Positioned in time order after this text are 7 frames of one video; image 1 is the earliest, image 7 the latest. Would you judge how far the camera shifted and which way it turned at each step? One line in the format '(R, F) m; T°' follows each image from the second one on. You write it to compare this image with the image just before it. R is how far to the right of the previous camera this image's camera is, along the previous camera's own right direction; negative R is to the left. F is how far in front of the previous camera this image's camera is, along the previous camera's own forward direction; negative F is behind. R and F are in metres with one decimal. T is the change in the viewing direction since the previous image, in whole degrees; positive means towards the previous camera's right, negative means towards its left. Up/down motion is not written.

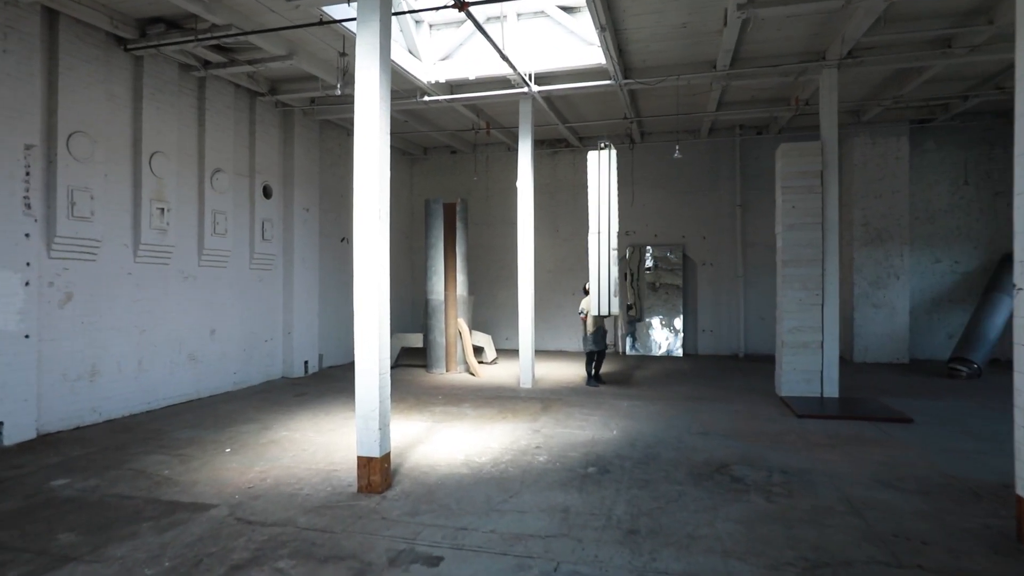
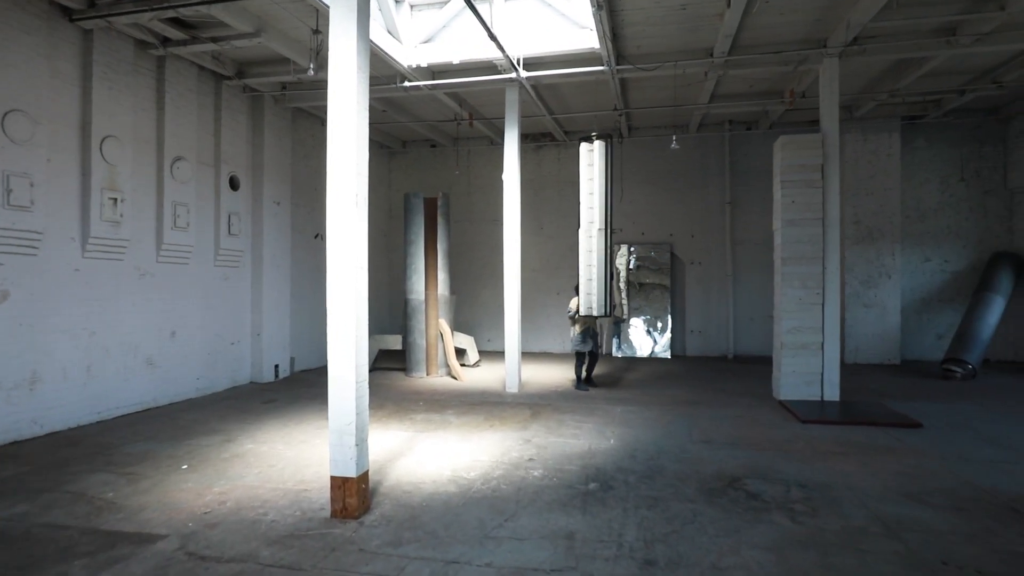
(-0.1, +0.4) m; +2°
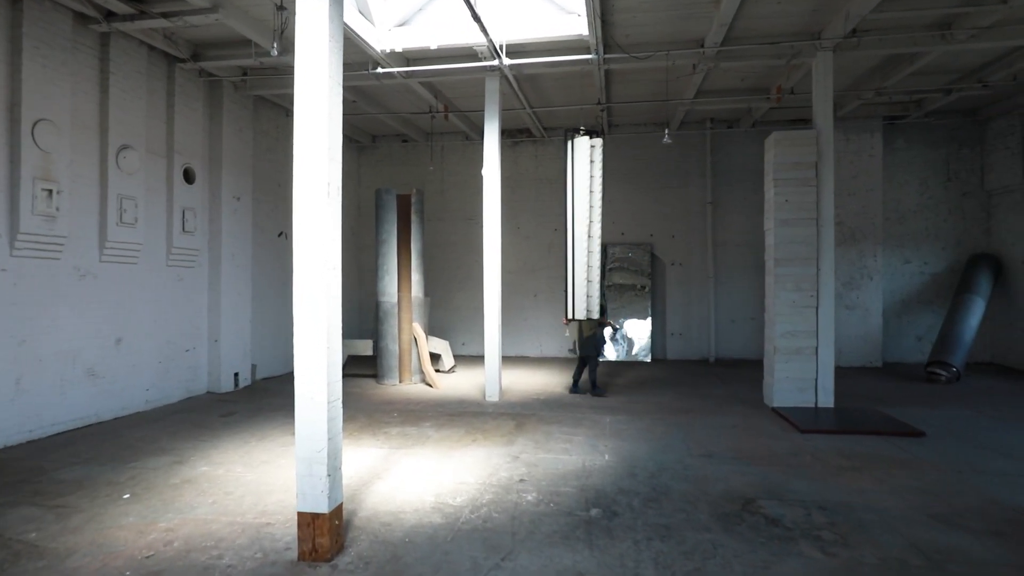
(-0.1, +0.4) m; +3°
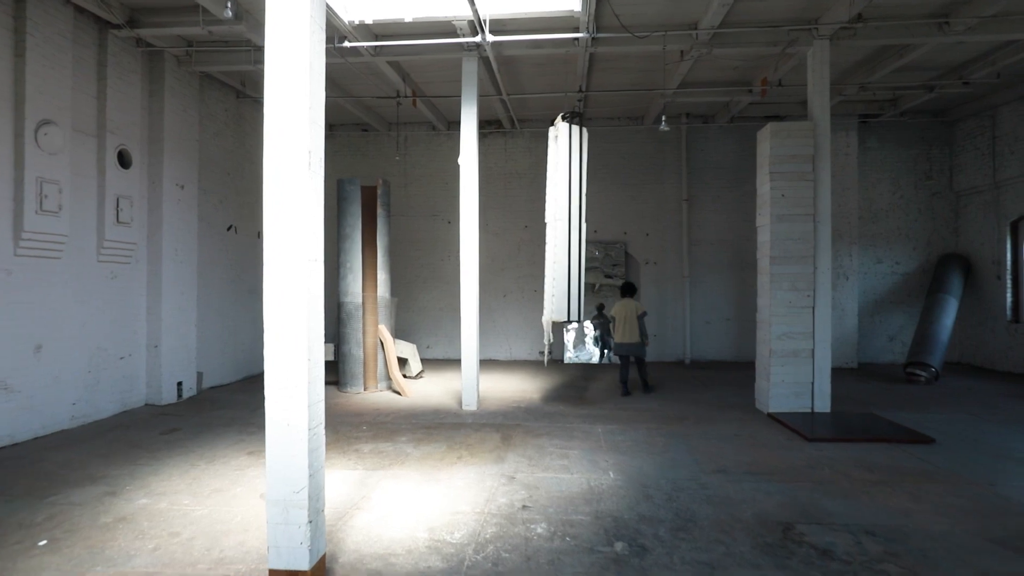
(-0.3, +0.5) m; +5°
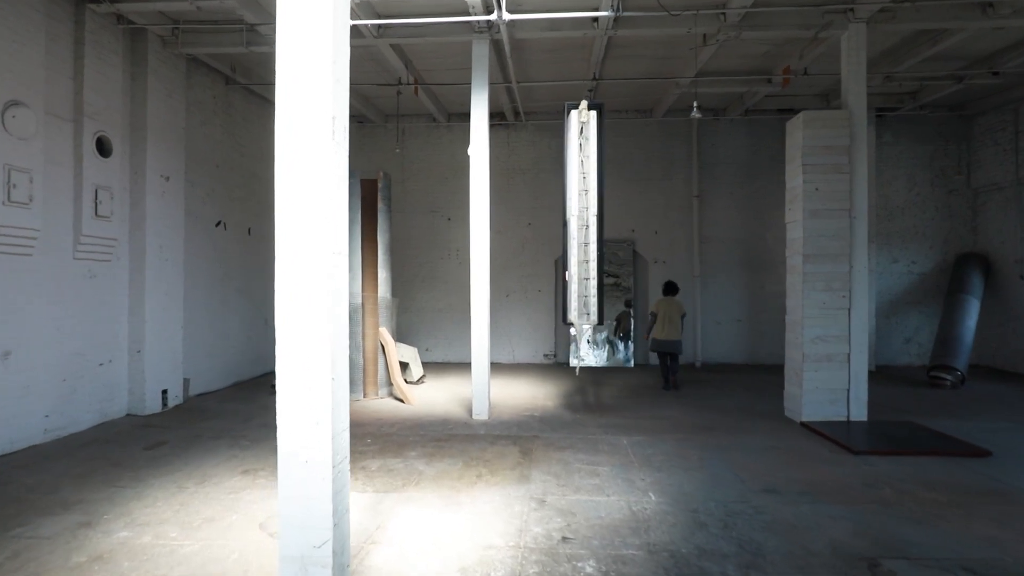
(-0.3, +0.4) m; +1°
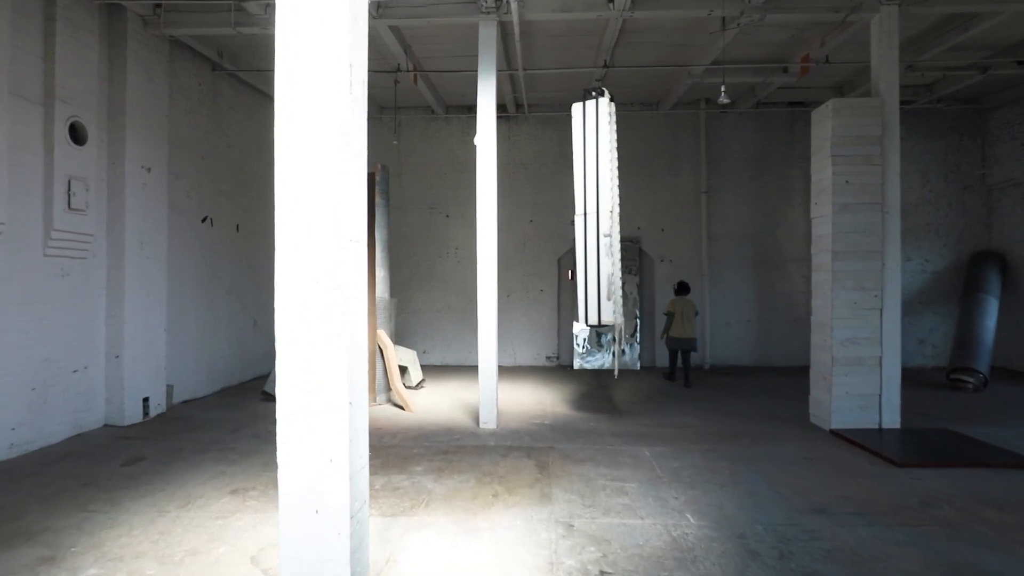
(-0.2, +0.4) m; +1°
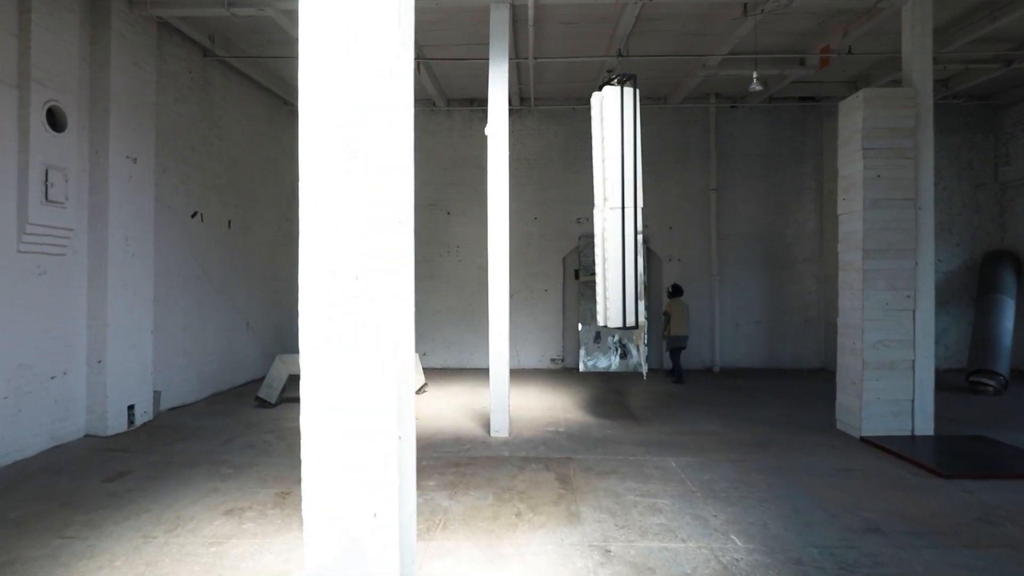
(-0.2, +0.3) m; +1°
